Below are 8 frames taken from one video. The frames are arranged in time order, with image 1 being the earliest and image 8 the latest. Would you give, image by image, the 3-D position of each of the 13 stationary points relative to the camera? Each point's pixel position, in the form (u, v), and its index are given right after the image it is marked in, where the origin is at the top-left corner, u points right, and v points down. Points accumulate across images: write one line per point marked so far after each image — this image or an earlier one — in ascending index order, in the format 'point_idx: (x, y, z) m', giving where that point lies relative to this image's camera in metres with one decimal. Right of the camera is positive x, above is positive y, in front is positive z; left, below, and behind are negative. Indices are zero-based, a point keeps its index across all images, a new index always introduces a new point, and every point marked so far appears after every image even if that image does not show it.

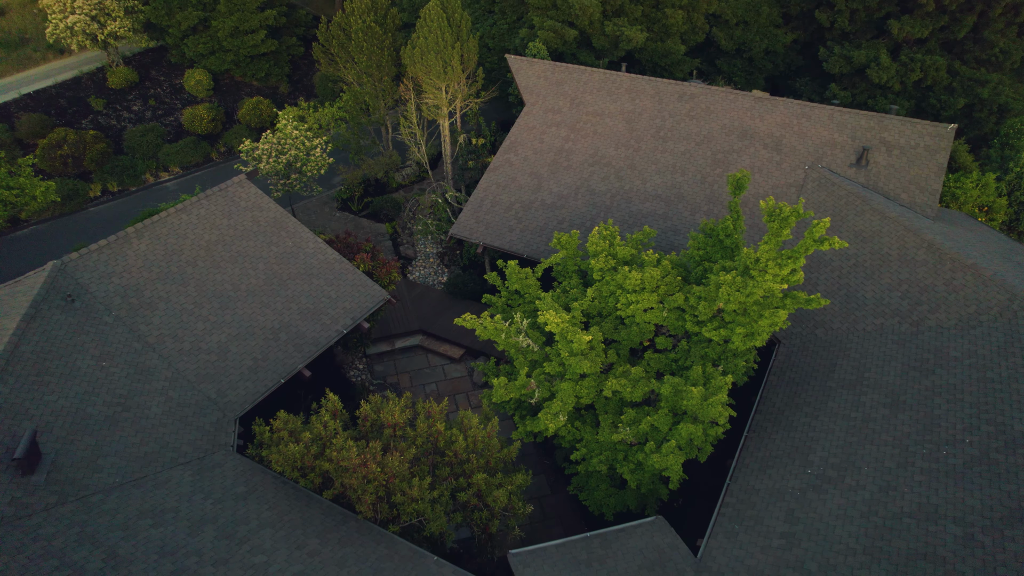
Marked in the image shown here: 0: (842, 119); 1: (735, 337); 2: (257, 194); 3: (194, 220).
0: (+7.9, +3.9, +15.0) m
1: (+3.5, -0.8, +9.8) m
2: (-5.6, +2.0, +14.0) m
3: (-6.5, +1.4, +12.8) m
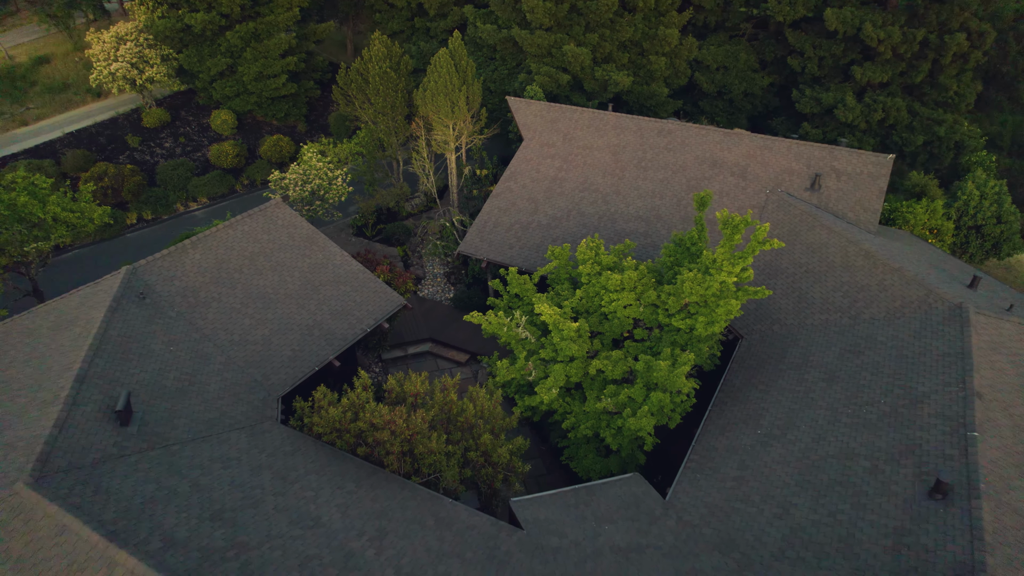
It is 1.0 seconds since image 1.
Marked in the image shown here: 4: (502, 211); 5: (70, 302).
0: (+7.9, +3.7, +17.4) m
1: (+3.5, -0.7, +11.9) m
2: (-5.6, +1.9, +16.2) m
3: (-6.4, +1.3, +15.0) m
4: (-0.3, +2.3, +18.9) m
5: (-9.0, -0.4, +12.6) m
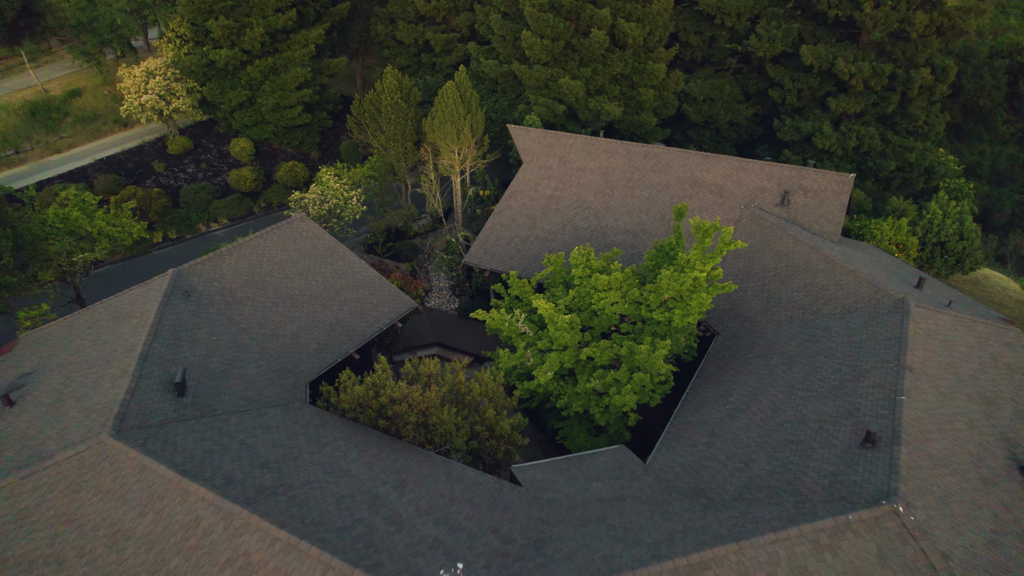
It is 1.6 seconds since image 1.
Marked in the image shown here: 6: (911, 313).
0: (+7.9, +3.6, +19.4) m
1: (+3.5, -0.6, +13.7) m
2: (-5.6, +1.7, +18.1) m
3: (-6.4, +1.2, +16.9) m
4: (-0.3, +2.0, +20.9) m
5: (-9.0, -0.3, +14.4) m
6: (+8.3, -0.5, +13.3) m
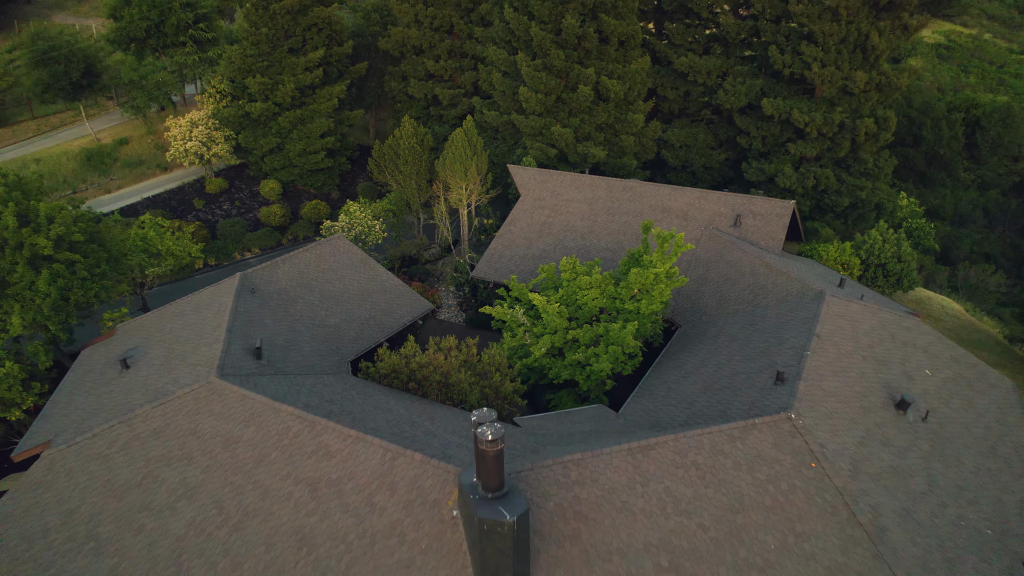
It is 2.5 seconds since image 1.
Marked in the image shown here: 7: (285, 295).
0: (+7.9, +3.3, +23.5) m
1: (+3.5, -0.5, +17.4) m
2: (-5.6, +1.5, +22.0) m
3: (-6.4, +1.1, +20.7) m
4: (-0.3, +1.6, +24.8) m
5: (-8.9, -0.2, +18.1) m
6: (+8.4, -0.3, +17.0) m
7: (-6.8, -0.2, +18.9) m
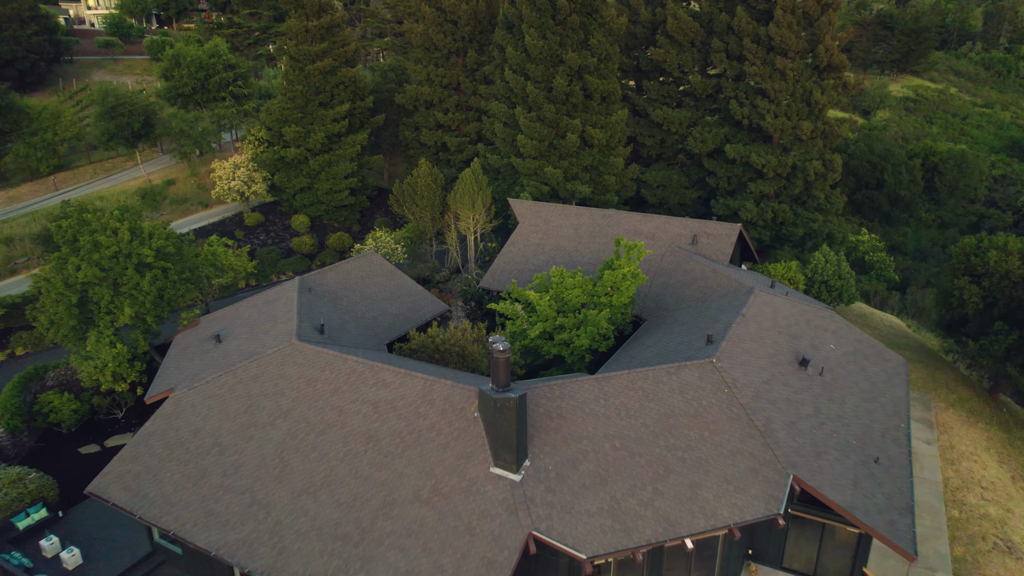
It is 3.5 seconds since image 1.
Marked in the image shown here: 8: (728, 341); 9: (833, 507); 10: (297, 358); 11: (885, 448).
0: (+7.9, +3.0, +28.9) m
1: (+3.6, -0.3, +22.6) m
2: (-5.6, +1.3, +27.2) m
3: (-6.4, +1.0, +25.9) m
4: (-0.3, +1.2, +30.0) m
5: (-8.9, -0.2, +23.2) m
6: (+8.4, -0.1, +22.2) m
7: (-6.8, -0.2, +24.0) m
8: (+6.3, -1.6, +18.6) m
9: (+7.5, -5.1, +14.8) m
10: (-6.1, -2.0, +18.2) m
11: (+10.1, -4.3, +17.1) m
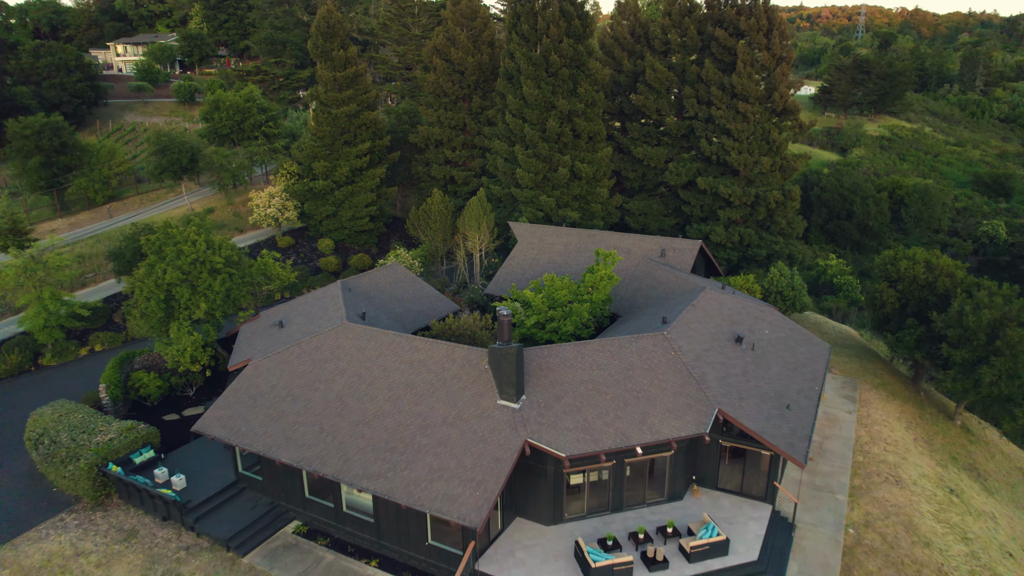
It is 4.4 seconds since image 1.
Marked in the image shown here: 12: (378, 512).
0: (+7.9, +2.6, +34.7) m
1: (+3.6, -0.3, +28.3) m
2: (-5.6, +1.1, +33.0) m
3: (-6.4, +0.8, +31.7) m
4: (-0.3, +0.8, +35.8) m
5: (-8.9, -0.2, +28.9) m
6: (+8.4, -0.1, +27.9) m
7: (-6.8, -0.3, +29.7) m
8: (+6.3, -1.3, +24.3) m
9: (+7.5, -4.6, +20.3) m
10: (-6.1, -1.7, +23.8) m
11: (+10.1, -3.9, +22.6) m
12: (-4.1, -6.8, +19.3) m
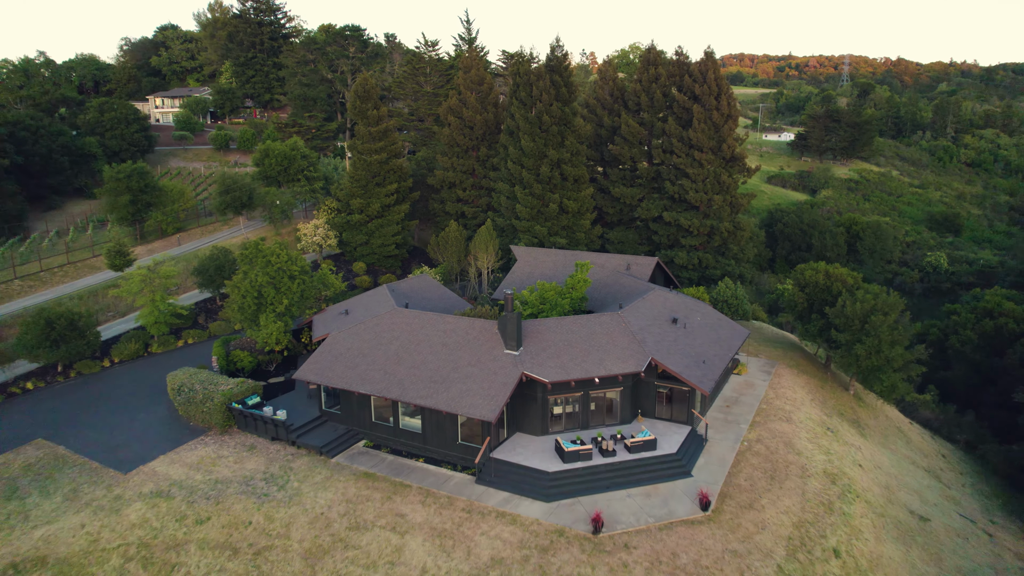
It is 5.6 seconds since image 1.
0: (+7.9, +2.2, +45.1) m
1: (+3.6, -0.3, +38.4) m
2: (-5.5, +0.7, +43.2) m
3: (-6.3, +0.5, +41.9) m
4: (-0.2, +0.2, +46.0) m
5: (-8.8, -0.3, +39.1) m
6: (+8.5, -0.1, +38.1) m
7: (-6.7, -0.4, +39.8) m
8: (+6.4, -1.1, +34.3) m
9: (+7.6, -4.1, +30.1) m
10: (-6.1, -1.5, +33.9) m
11: (+10.2, -3.6, +32.5) m
12: (-4.0, -6.2, +29.0) m
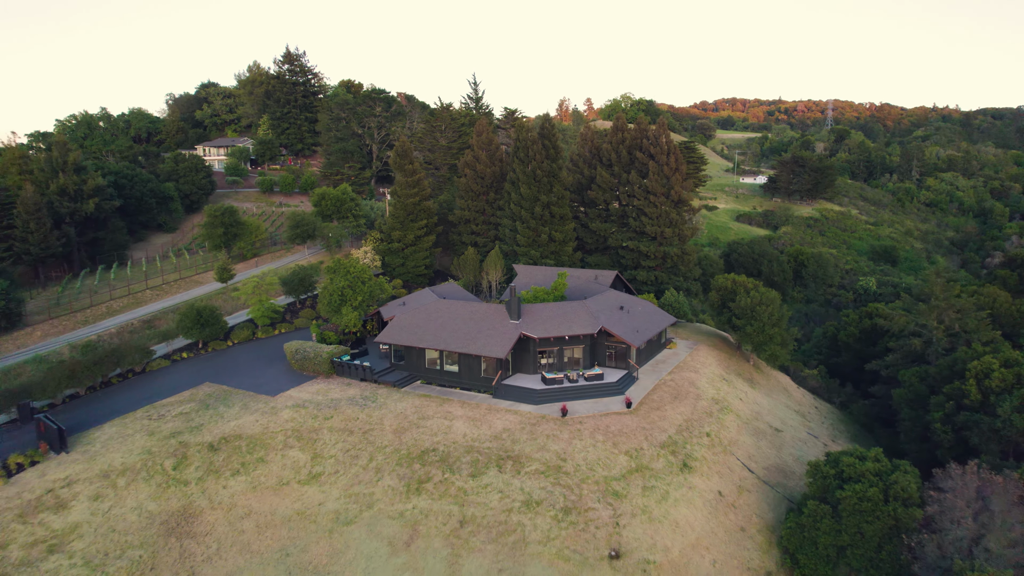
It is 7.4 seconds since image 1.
0: (+8.1, +1.7, +62.9) m
1: (+3.8, -0.4, +56.1) m
2: (-5.3, +0.3, +61.0) m
3: (-6.1, +0.2, +59.7) m
4: (0.0, -0.3, +63.7) m
5: (-8.6, -0.4, +56.8) m
6: (+8.7, -0.2, +55.8) m
7: (-6.5, -0.6, +57.5) m
8: (+6.6, -0.9, +52.0) m
9: (+7.8, -3.7, +47.7) m
10: (-5.9, -1.3, +51.5) m
11: (+10.4, -3.3, +50.1) m
12: (-3.8, -5.7, +46.4) m
